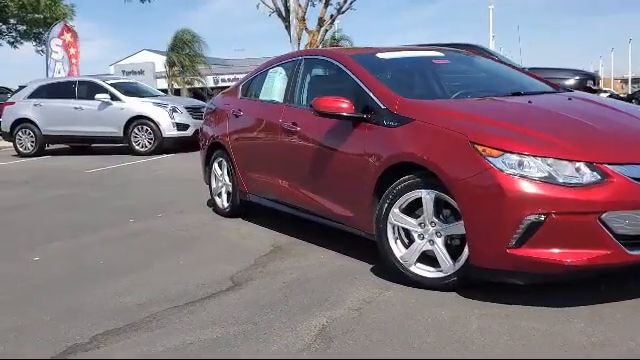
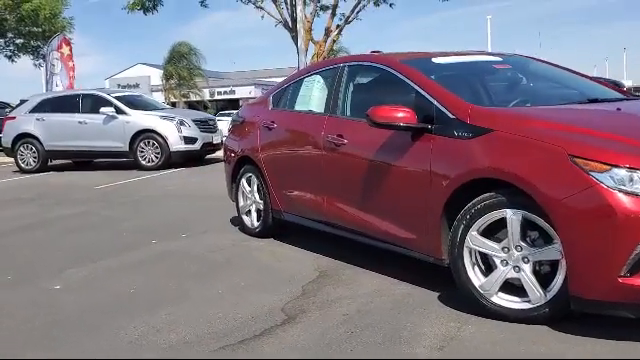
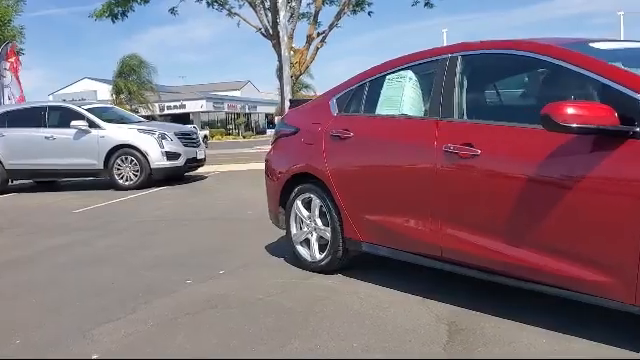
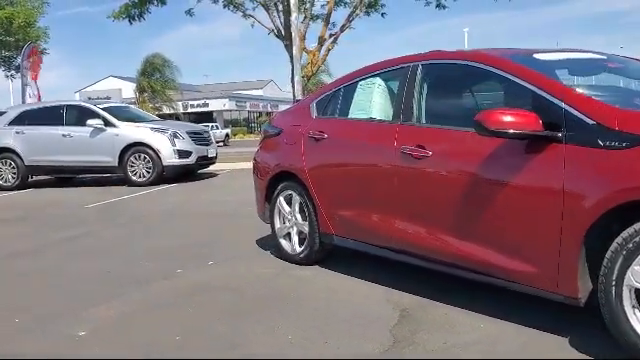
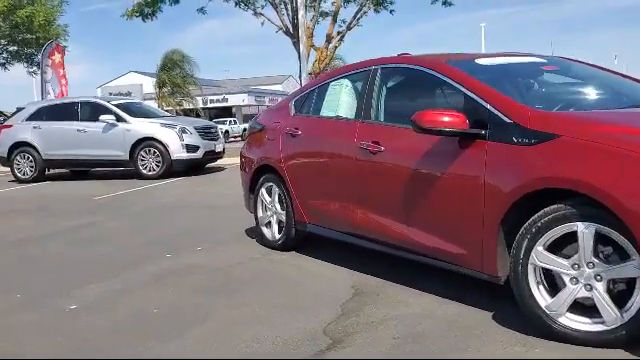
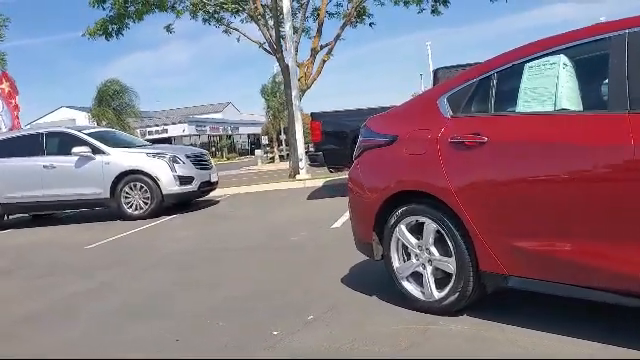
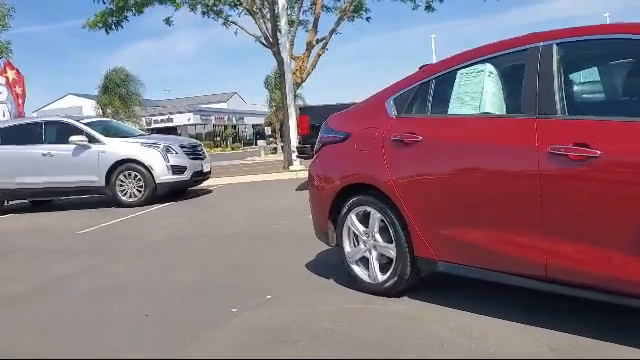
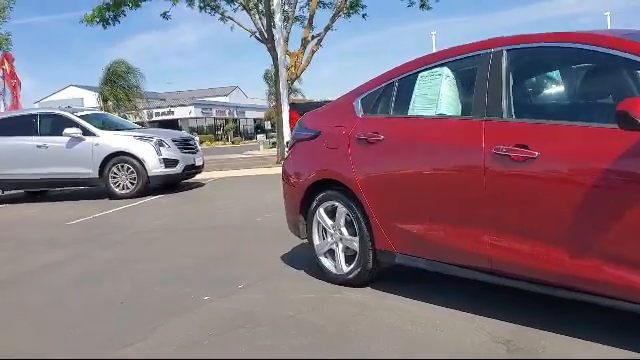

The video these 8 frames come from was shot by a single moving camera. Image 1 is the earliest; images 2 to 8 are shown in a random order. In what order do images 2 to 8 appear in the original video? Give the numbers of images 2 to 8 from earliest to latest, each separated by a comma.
2, 5, 4, 3, 8, 7, 6
